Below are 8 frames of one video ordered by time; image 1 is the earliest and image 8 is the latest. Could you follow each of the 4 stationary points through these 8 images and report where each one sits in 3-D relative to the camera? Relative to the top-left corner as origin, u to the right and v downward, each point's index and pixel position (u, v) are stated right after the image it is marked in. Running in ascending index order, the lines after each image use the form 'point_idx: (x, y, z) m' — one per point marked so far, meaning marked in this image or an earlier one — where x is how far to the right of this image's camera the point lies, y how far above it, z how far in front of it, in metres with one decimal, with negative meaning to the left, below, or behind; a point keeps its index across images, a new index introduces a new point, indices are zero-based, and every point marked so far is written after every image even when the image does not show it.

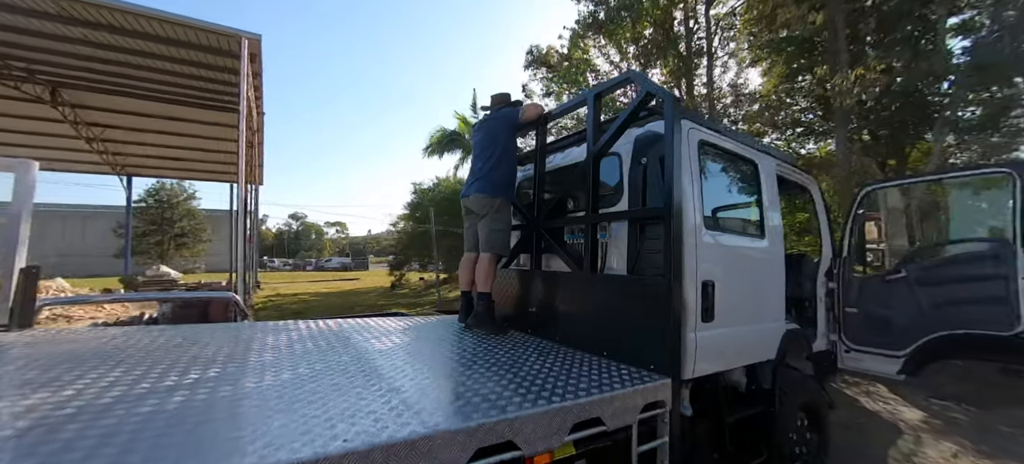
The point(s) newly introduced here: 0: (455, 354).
0: (-0.4, -0.7, +2.4) m
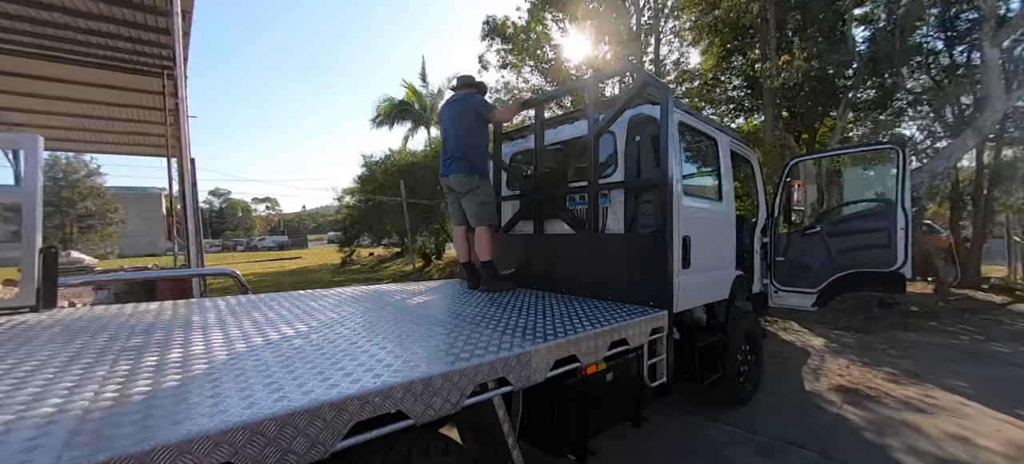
0: (-0.2, -0.5, +2.7) m
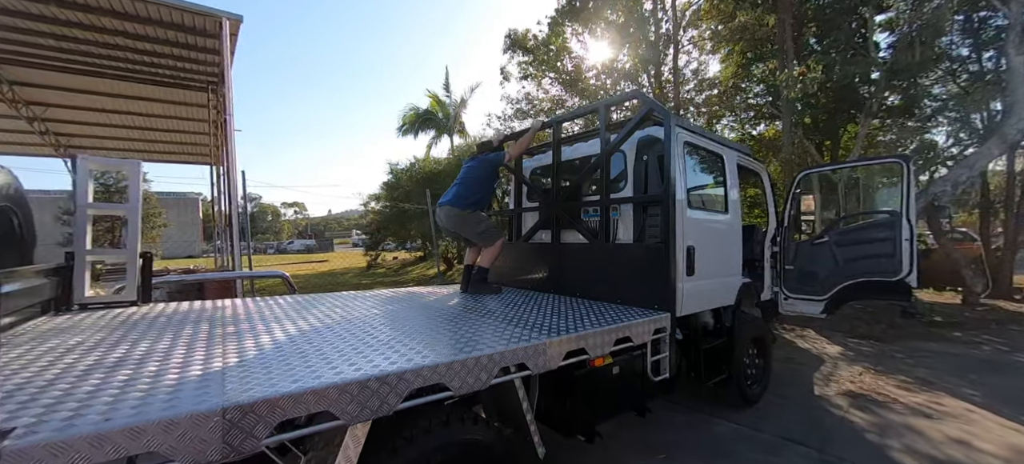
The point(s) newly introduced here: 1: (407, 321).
0: (-0.1, -0.6, +3.1) m
1: (-0.7, -0.6, +2.6) m
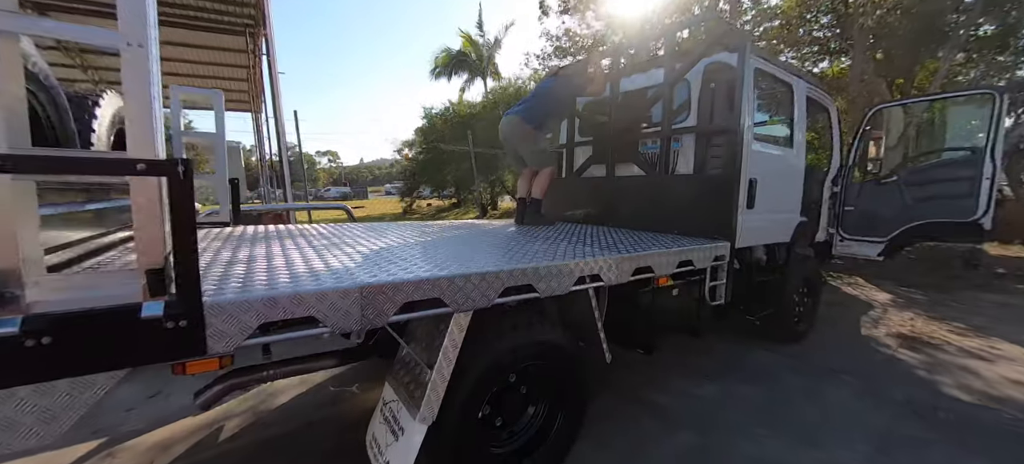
0: (+0.4, 0.0, +3.2) m
1: (-0.3, -0.1, +2.8) m
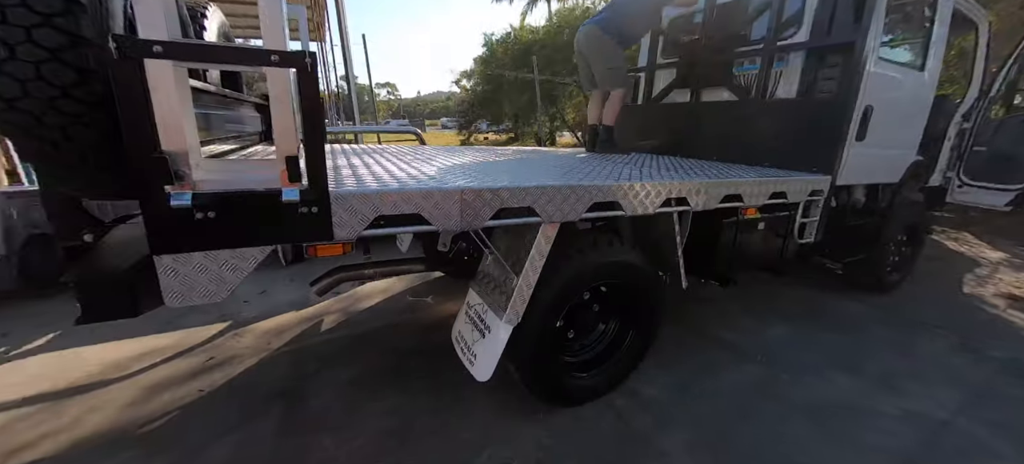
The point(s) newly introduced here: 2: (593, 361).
0: (+1.0, +0.6, +3.0) m
1: (+0.3, +0.5, +2.8) m
2: (+0.5, -0.7, +2.1) m
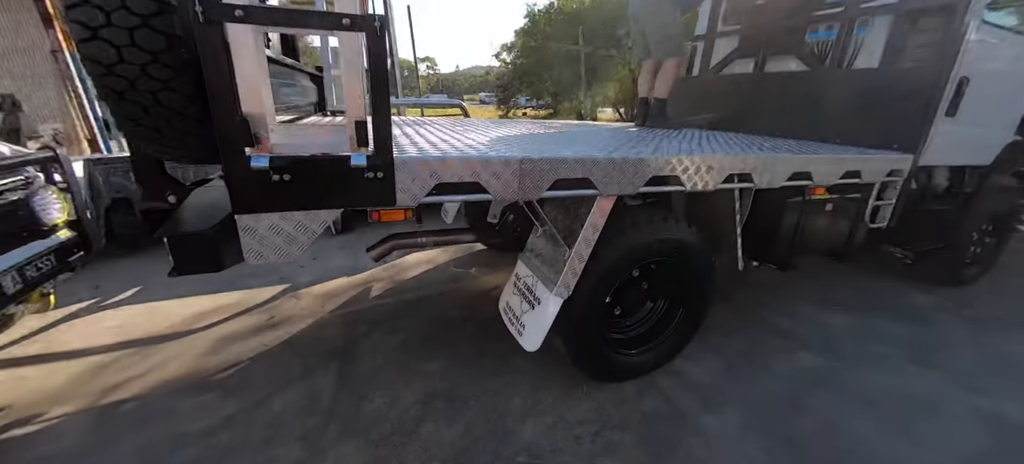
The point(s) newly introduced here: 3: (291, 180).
0: (+1.4, +0.7, +2.9) m
1: (+0.6, +0.7, +2.7) m
2: (+0.7, -0.6, +2.1) m
3: (-0.7, +0.2, +1.1) m
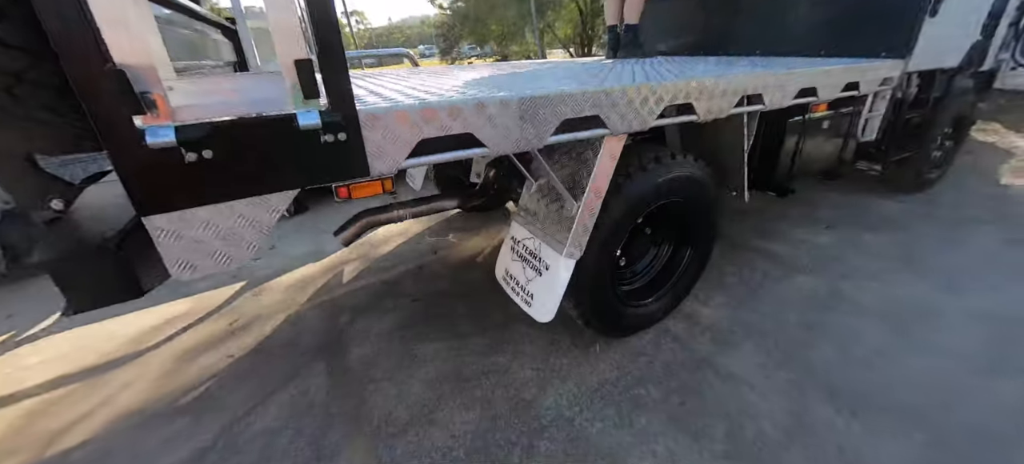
0: (+1.1, +1.2, +2.7) m
1: (+0.4, +1.0, +2.4) m
2: (+0.7, -0.3, +2.0) m
3: (-0.6, +0.2, +0.8) m
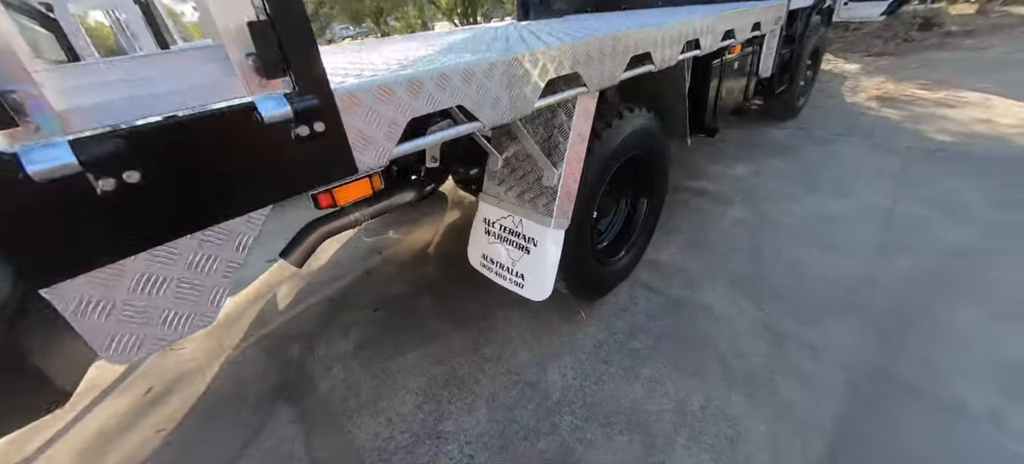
0: (+0.5, +1.5, +2.7) m
1: (-0.1, +1.2, +2.3) m
2: (+0.6, -0.1, +2.0) m
3: (-0.5, +0.1, +0.6) m
